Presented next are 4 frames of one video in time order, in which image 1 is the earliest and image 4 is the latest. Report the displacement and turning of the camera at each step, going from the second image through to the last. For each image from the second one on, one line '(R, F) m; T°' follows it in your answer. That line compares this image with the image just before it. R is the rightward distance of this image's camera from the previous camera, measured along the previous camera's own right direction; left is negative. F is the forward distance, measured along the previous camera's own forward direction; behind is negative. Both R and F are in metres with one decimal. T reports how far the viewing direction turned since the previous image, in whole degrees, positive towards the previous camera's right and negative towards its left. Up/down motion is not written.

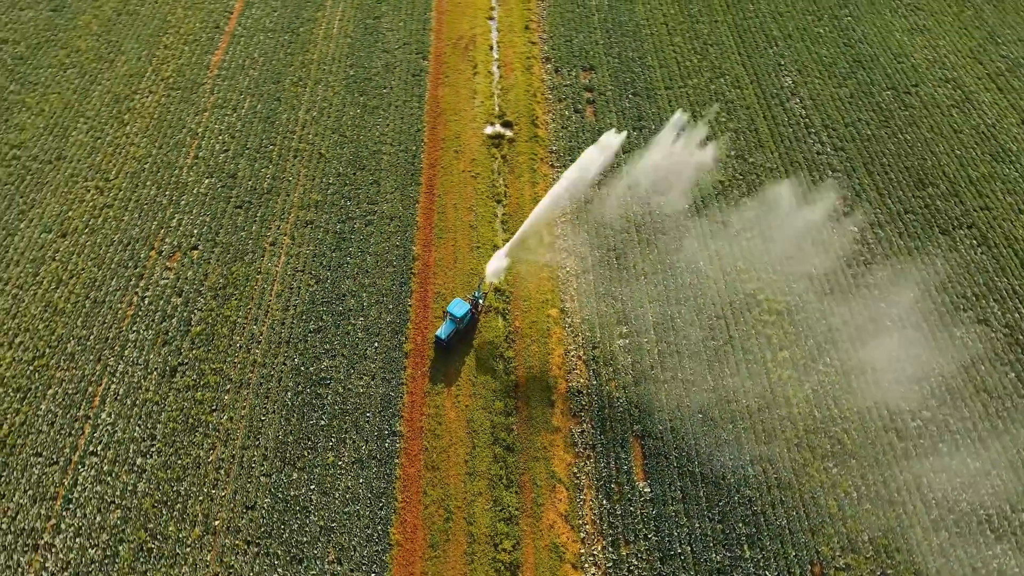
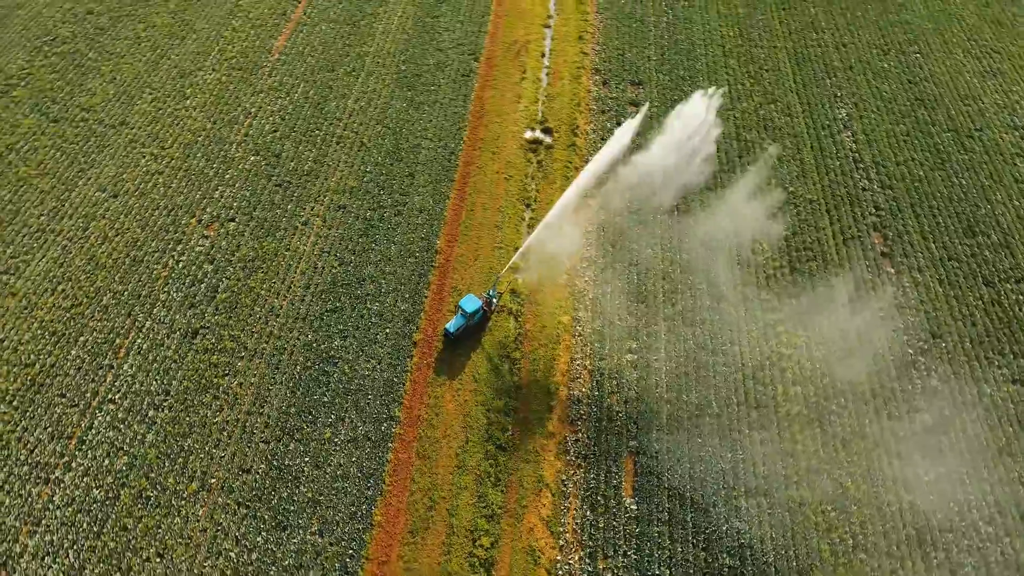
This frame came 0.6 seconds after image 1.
(+1.0, -0.1) m; -5°
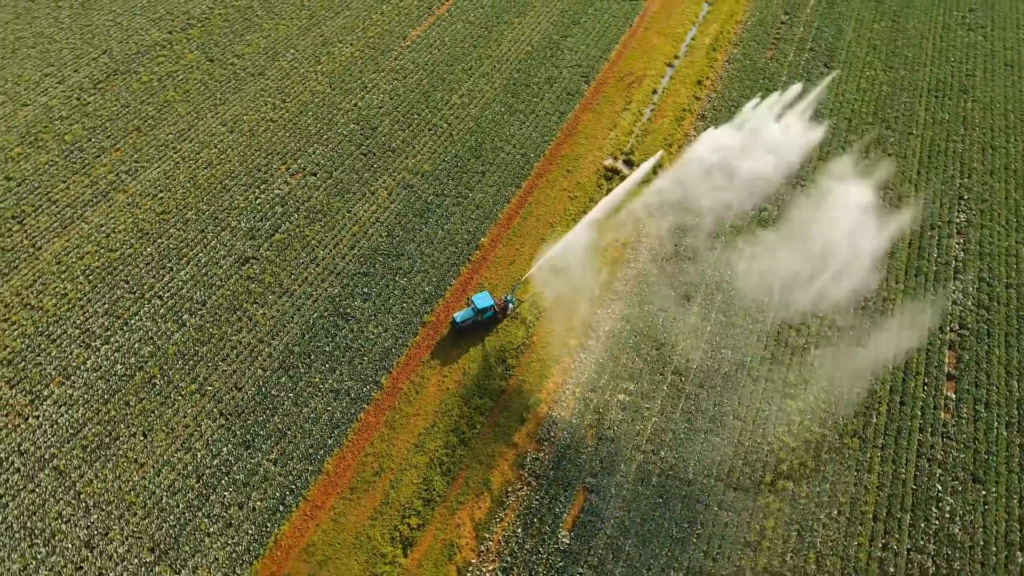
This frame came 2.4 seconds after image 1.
(+3.3, 0.0) m; -12°
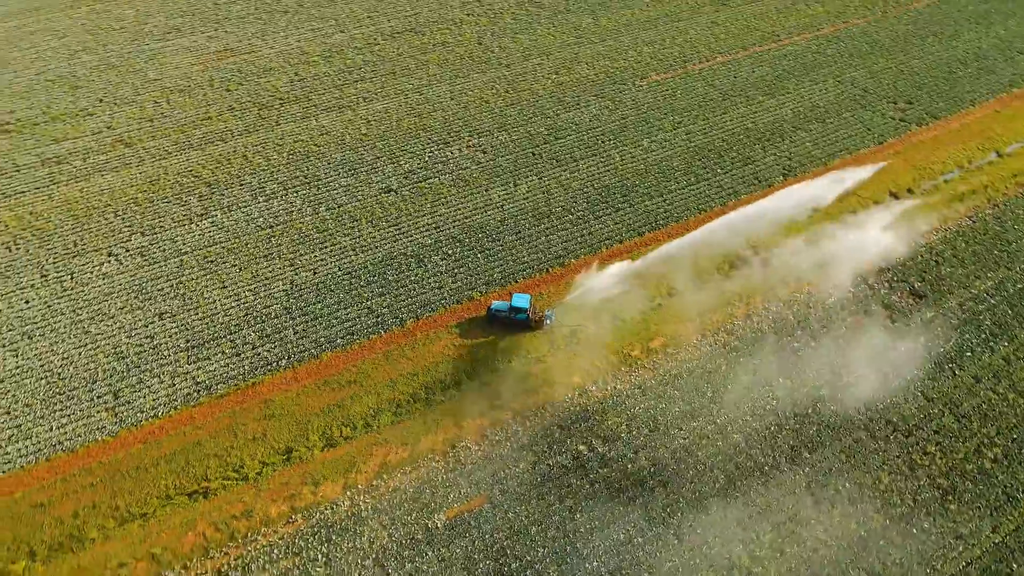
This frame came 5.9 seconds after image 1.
(+6.6, +0.6) m; -24°
